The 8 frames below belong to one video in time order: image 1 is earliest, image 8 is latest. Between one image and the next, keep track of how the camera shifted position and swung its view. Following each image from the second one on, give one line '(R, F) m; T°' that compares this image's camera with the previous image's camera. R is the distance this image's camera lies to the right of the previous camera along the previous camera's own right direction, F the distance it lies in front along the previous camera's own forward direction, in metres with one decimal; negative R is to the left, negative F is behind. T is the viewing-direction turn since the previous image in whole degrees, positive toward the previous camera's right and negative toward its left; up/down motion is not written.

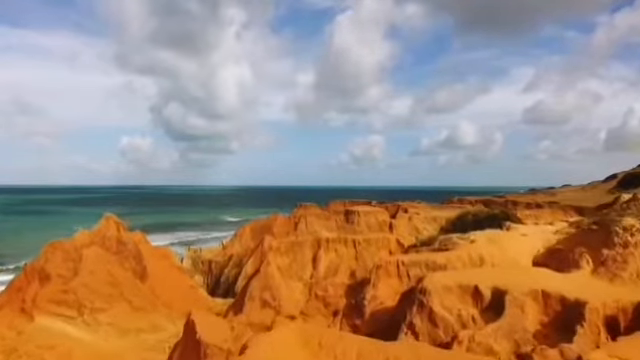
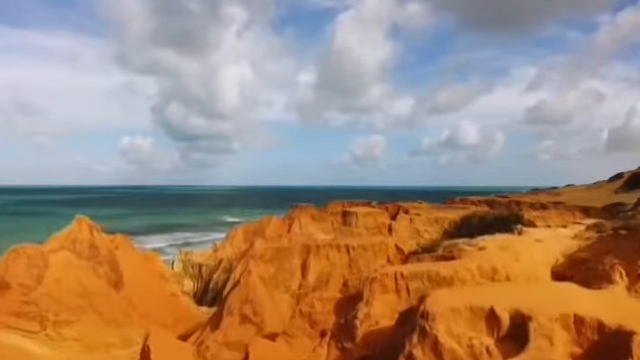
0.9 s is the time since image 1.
(+0.3, +2.3) m; 0°
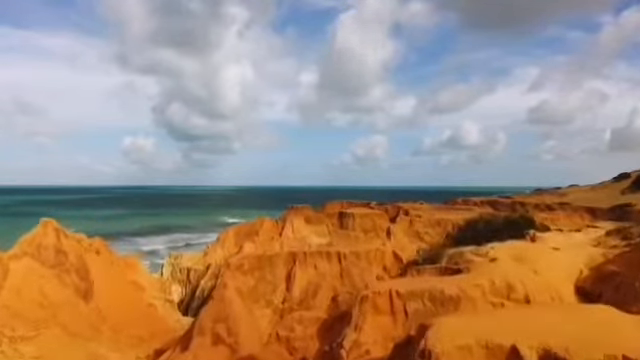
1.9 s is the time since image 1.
(+0.4, +2.3) m; 0°
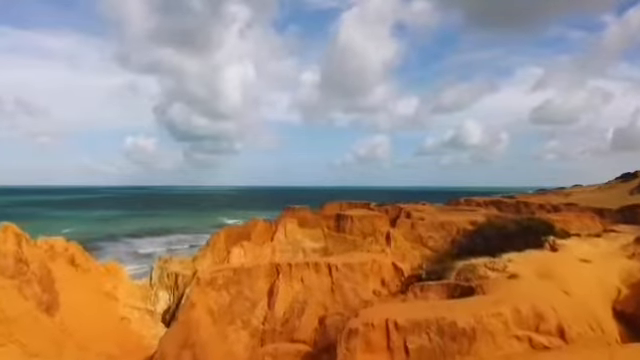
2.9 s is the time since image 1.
(+0.3, +2.4) m; 0°
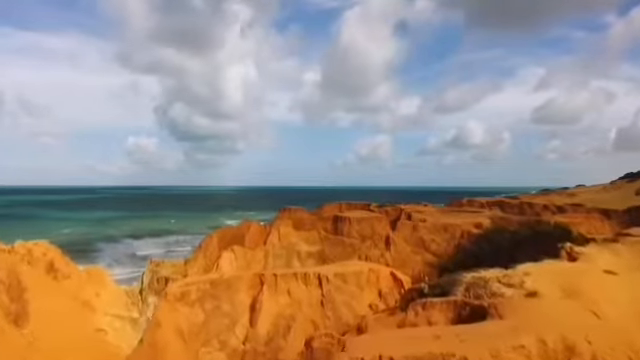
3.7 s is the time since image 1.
(+0.3, +1.7) m; 0°
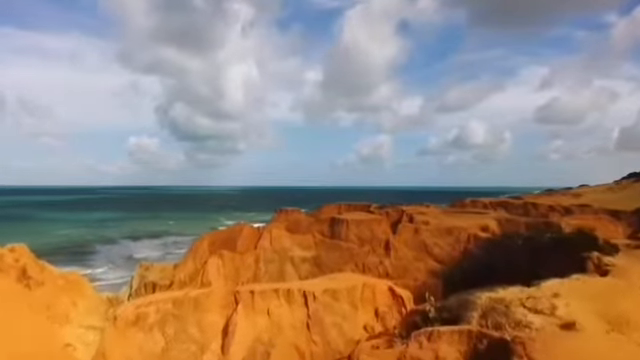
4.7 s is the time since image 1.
(+0.3, +2.0) m; 0°
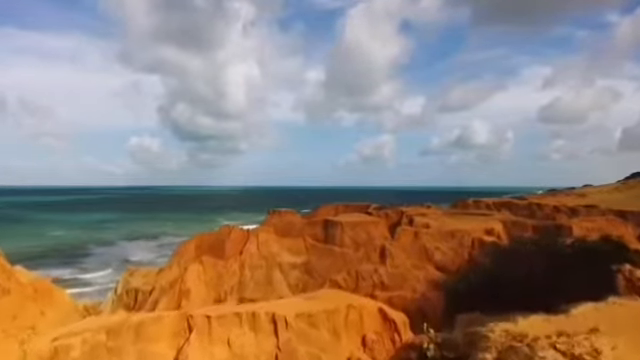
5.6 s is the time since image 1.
(+0.4, +2.2) m; 0°
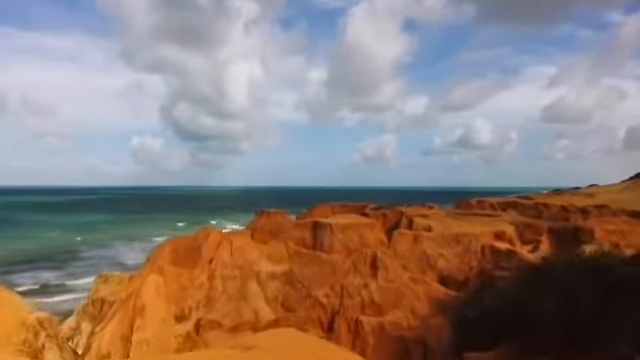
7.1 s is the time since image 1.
(+0.6, +3.5) m; 0°
